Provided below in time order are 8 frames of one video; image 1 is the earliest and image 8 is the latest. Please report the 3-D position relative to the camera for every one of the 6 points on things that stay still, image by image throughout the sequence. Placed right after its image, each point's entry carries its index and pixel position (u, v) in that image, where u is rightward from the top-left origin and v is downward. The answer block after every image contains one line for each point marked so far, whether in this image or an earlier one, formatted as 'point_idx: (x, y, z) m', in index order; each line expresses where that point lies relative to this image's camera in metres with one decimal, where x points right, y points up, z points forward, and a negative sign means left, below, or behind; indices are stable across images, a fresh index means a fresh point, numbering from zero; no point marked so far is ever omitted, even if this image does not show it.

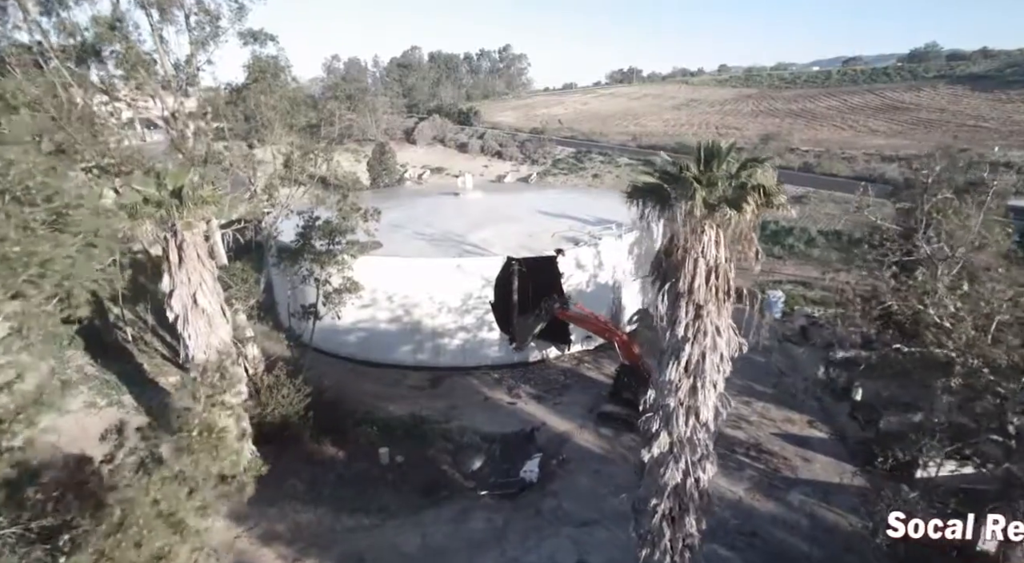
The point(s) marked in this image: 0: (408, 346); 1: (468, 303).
0: (-3.4, -2.1, +19.1) m
1: (-1.4, -0.7, +18.6) m
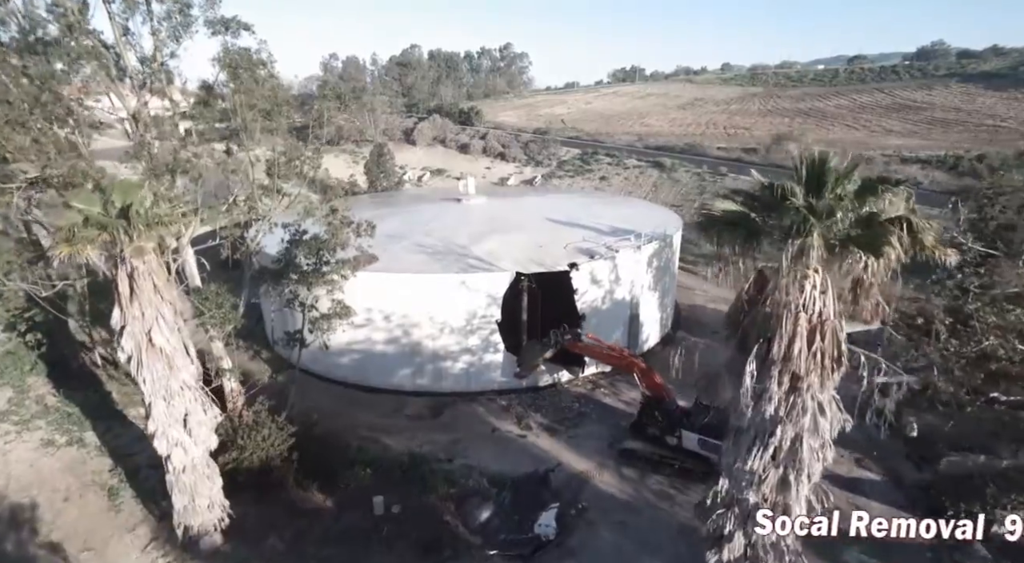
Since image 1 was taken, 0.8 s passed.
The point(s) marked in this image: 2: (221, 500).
0: (-3.1, -2.6, +17.3) m
1: (-1.2, -1.2, +16.9) m
2: (-5.3, -4.0, +10.6) m
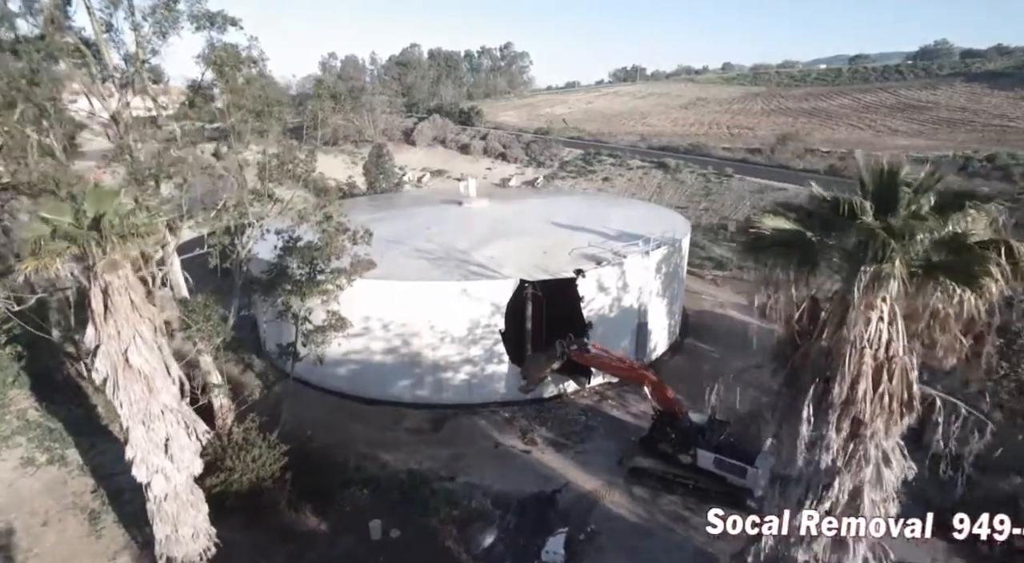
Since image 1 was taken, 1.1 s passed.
0: (-3.0, -2.8, +16.6) m
1: (-1.1, -1.4, +16.2) m
2: (-5.2, -4.2, +9.9) m
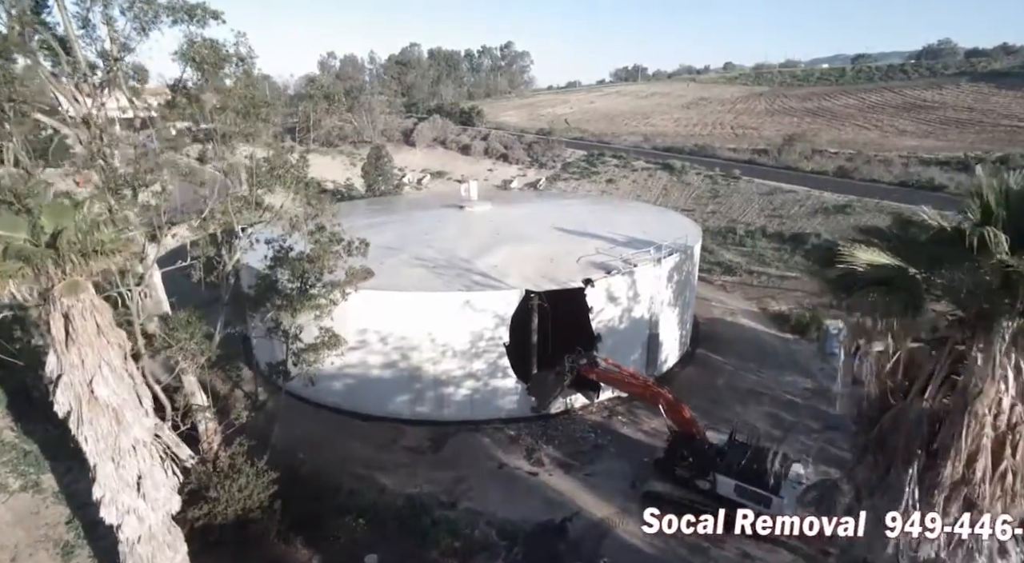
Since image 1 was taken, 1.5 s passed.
0: (-2.9, -3.1, +15.8) m
1: (-0.9, -1.7, +15.3) m
2: (-5.1, -4.5, +9.1) m
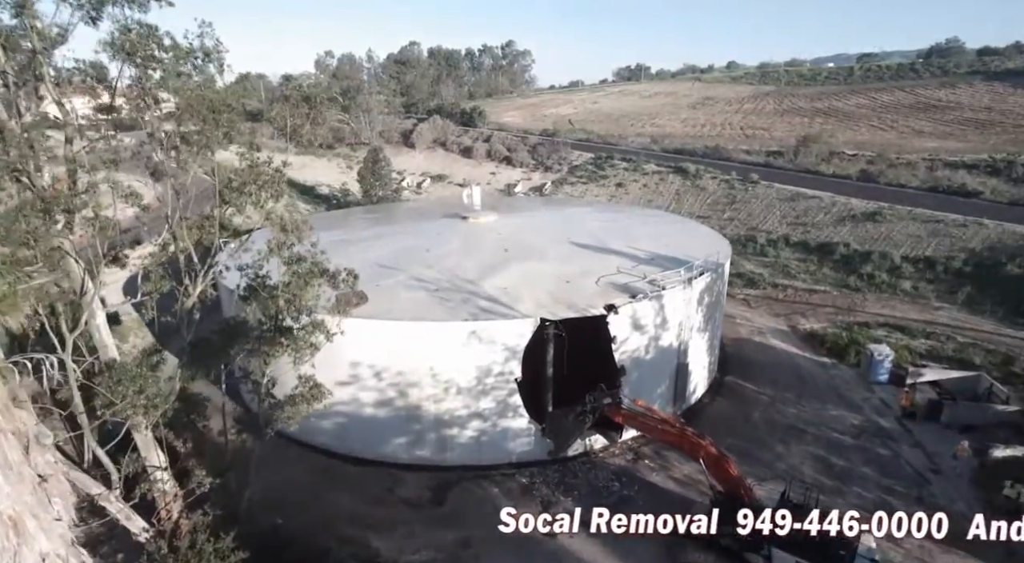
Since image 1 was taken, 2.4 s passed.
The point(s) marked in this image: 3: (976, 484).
0: (-2.6, -3.7, +13.8) m
1: (-0.6, -2.3, +13.4) m
2: (-4.8, -5.1, +7.1) m
3: (+10.6, -4.6, +13.3) m
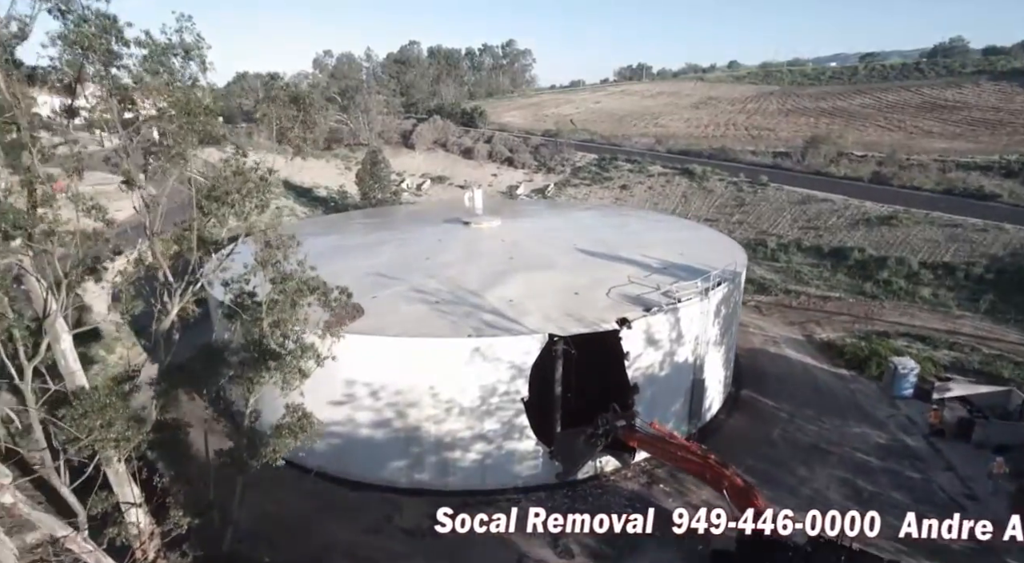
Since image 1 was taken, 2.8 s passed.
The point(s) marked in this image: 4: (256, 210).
0: (-2.5, -4.0, +13.0) m
1: (-0.5, -2.6, +12.5) m
2: (-4.6, -5.4, +6.3) m
3: (+10.7, -4.9, +12.4) m
4: (-3.9, +1.1, +8.7) m
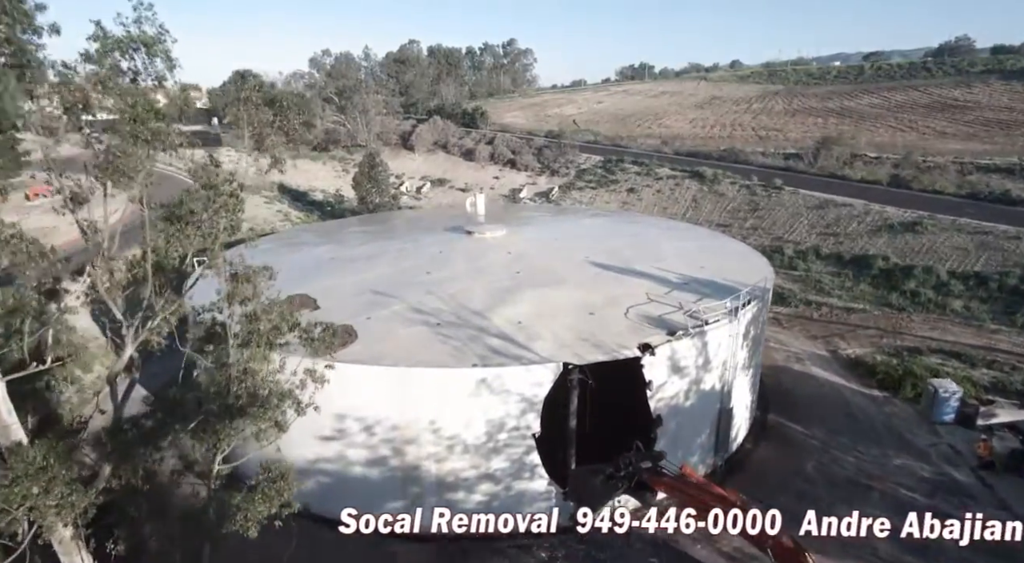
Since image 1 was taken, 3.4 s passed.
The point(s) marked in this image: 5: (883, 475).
0: (-2.3, -4.5, +11.6) m
1: (-0.3, -3.0, +11.2) m
2: (-4.4, -5.8, +4.9) m
3: (+10.9, -5.3, +11.1) m
4: (-3.7, +0.6, +7.4) m
5: (+8.7, -4.5, +13.5) m
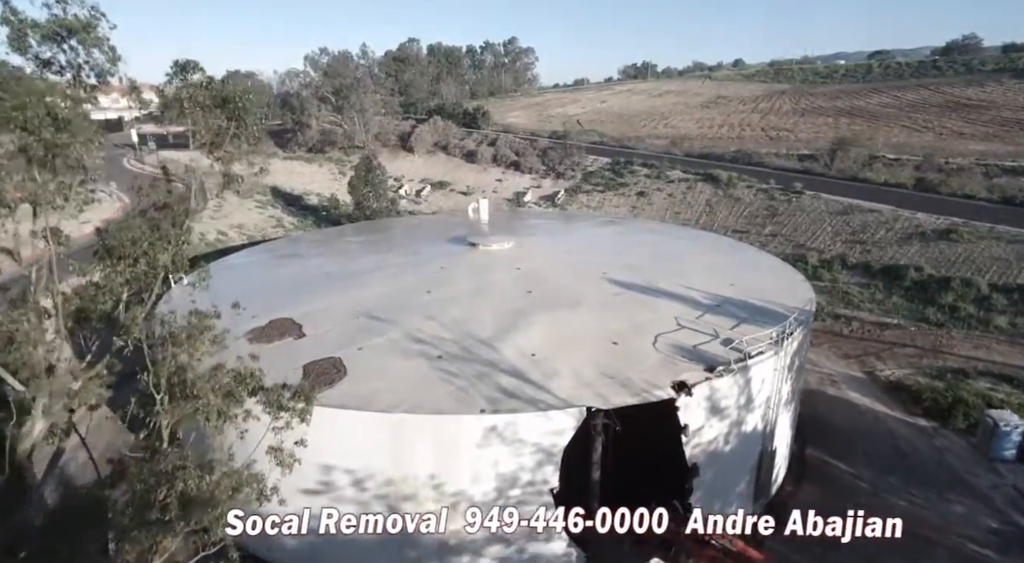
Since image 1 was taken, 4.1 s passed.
0: (-2.0, -4.9, +10.0) m
1: (-0.1, -3.5, +9.6) m
2: (-4.2, -6.3, +3.3) m
3: (+11.2, -5.8, +9.4) m
4: (-3.4, +0.1, +5.8) m
5: (+8.9, -5.0, +11.9) m
